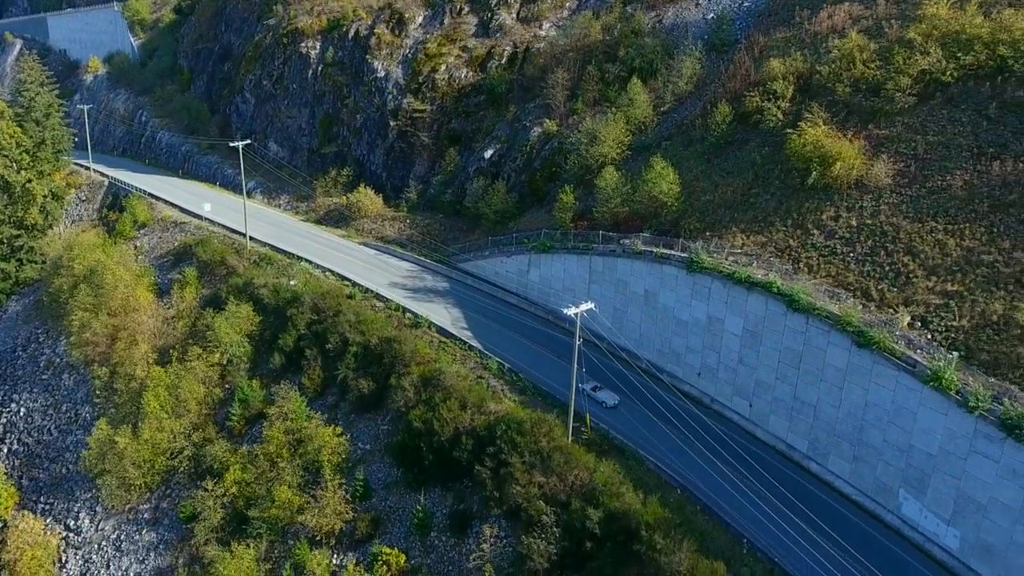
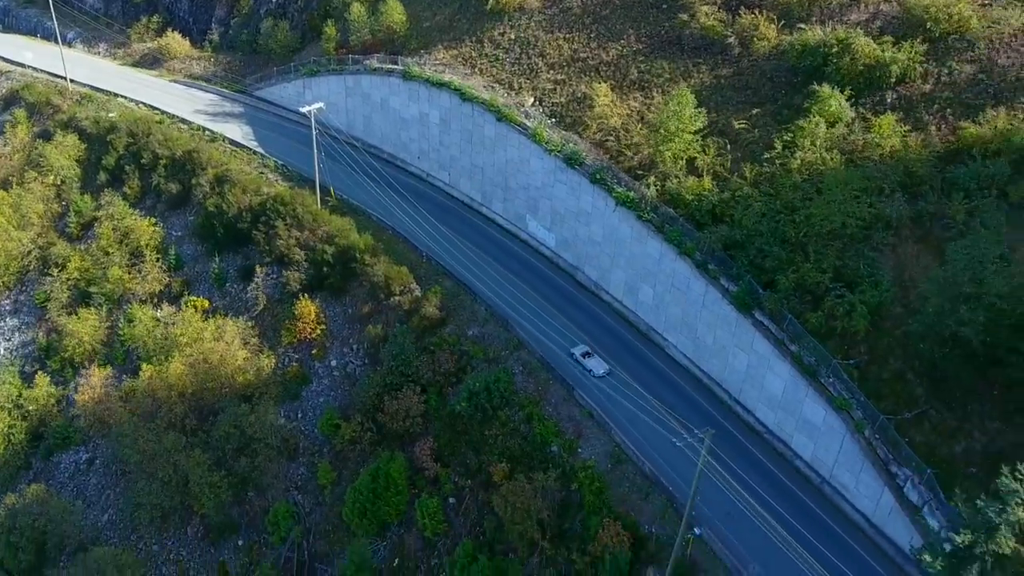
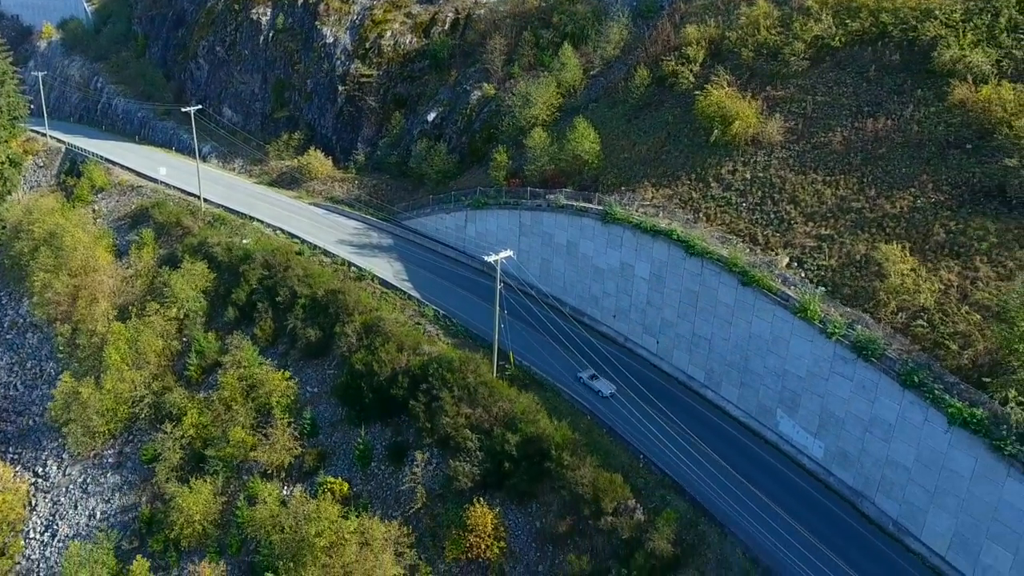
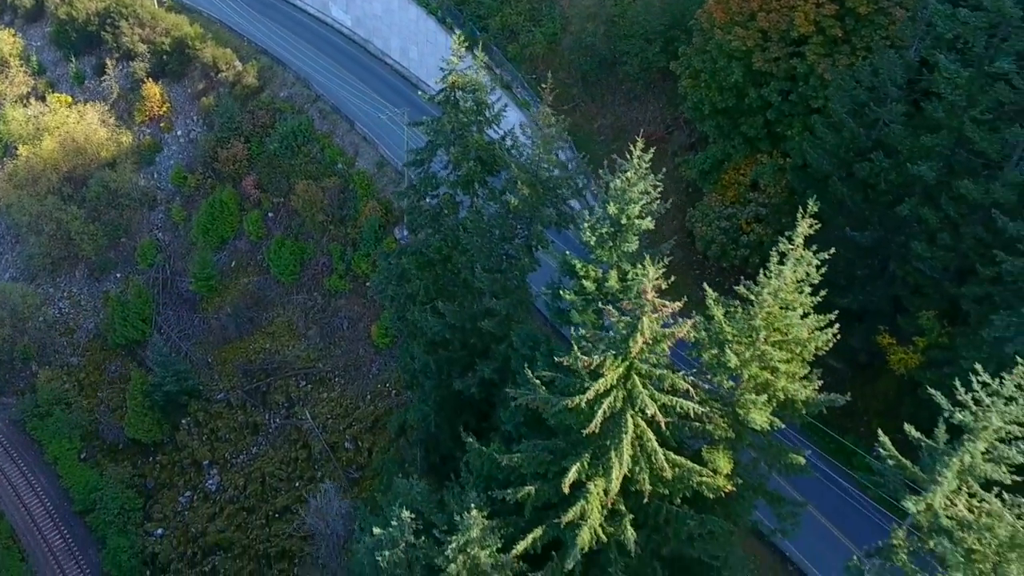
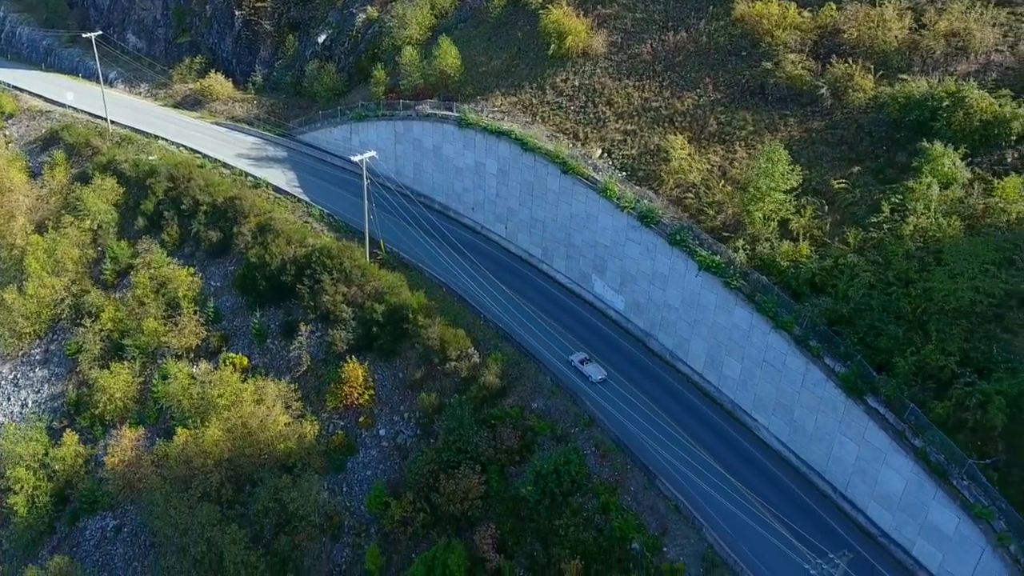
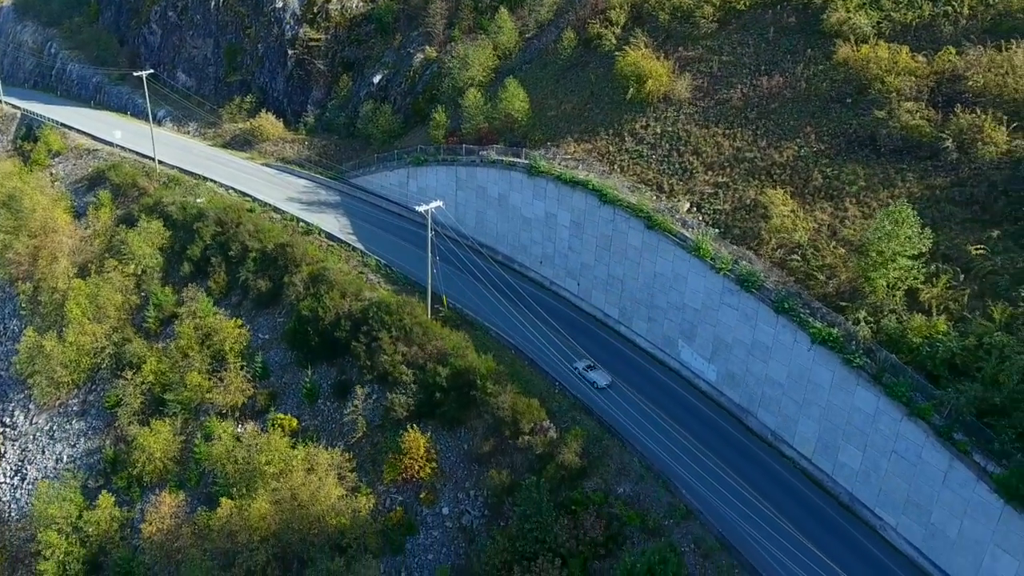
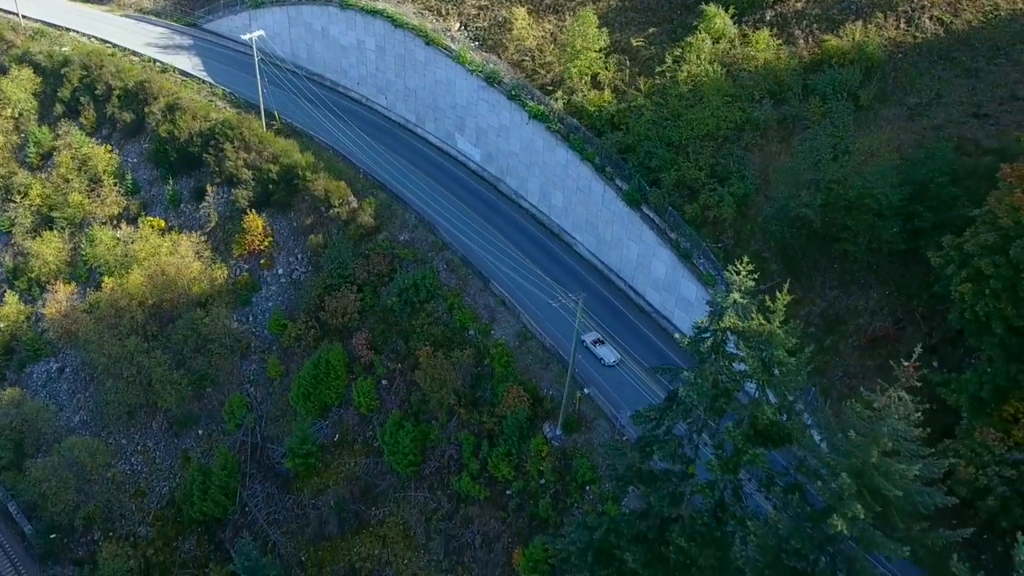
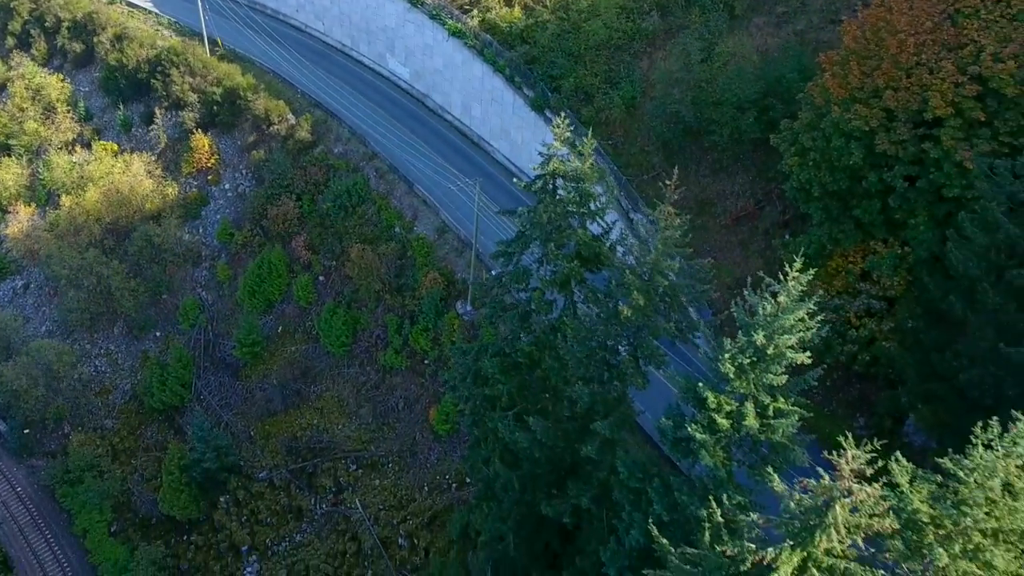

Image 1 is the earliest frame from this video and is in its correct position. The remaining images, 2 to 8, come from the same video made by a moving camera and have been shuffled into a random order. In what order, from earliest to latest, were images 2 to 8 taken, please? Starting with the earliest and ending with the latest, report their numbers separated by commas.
3, 6, 5, 2, 7, 8, 4
